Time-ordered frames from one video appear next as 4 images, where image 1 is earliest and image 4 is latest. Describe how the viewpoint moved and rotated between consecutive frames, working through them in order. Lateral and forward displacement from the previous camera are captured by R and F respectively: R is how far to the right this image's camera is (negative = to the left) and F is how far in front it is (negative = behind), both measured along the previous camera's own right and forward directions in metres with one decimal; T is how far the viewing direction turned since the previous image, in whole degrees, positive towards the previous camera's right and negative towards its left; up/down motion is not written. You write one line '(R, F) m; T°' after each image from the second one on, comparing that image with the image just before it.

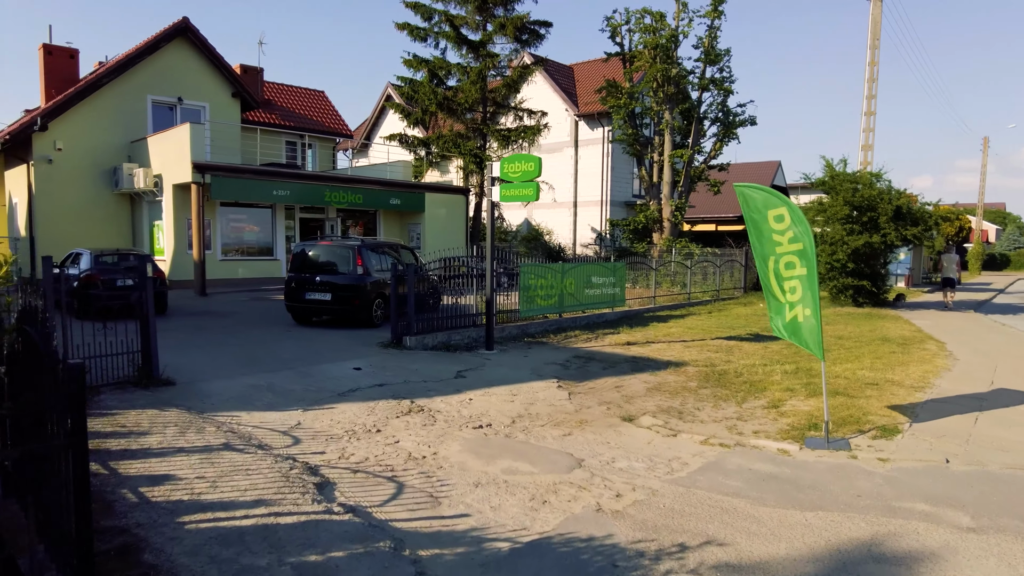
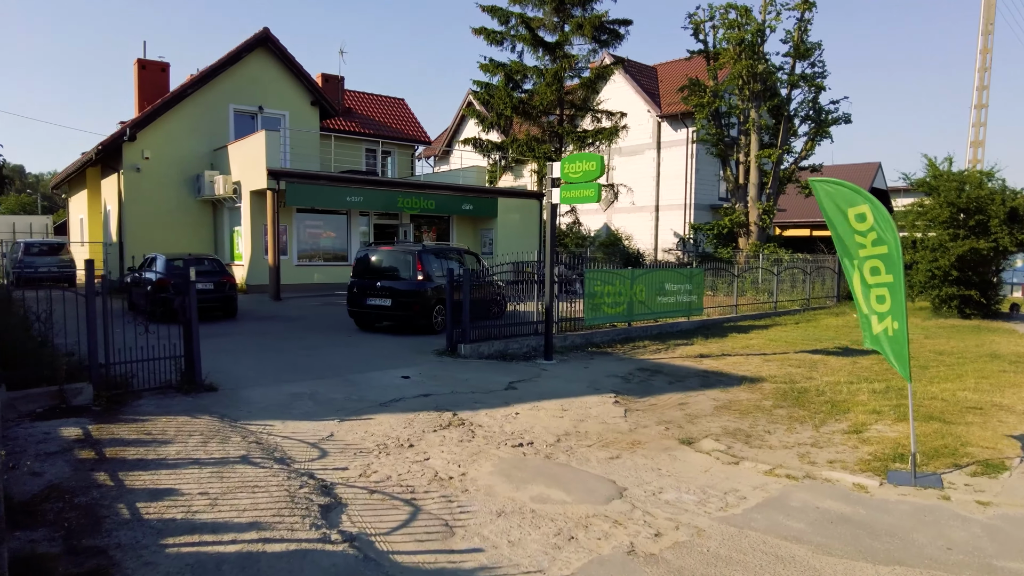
(+0.4, +0.6) m; -7°
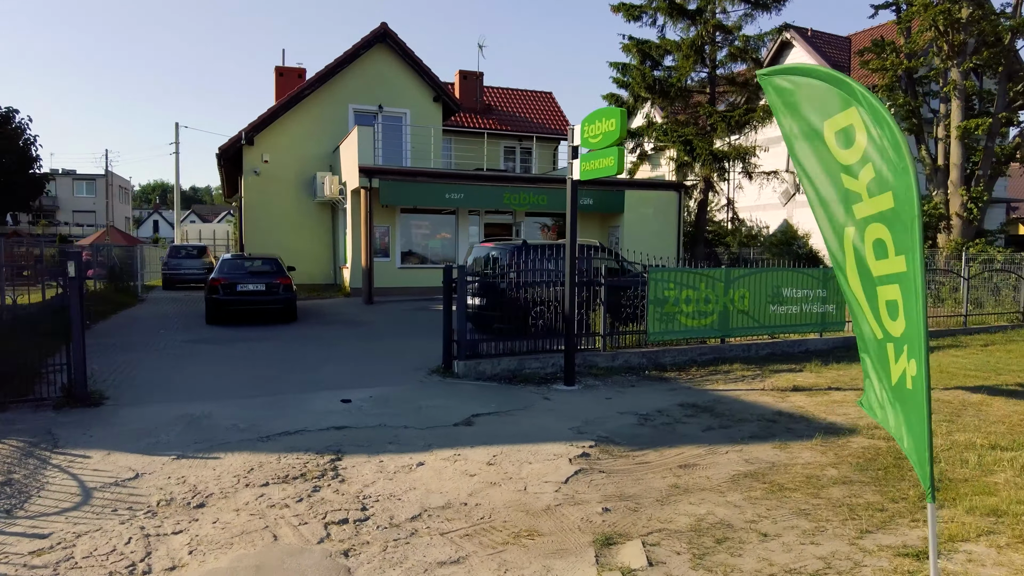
(+2.3, +2.8) m; -17°
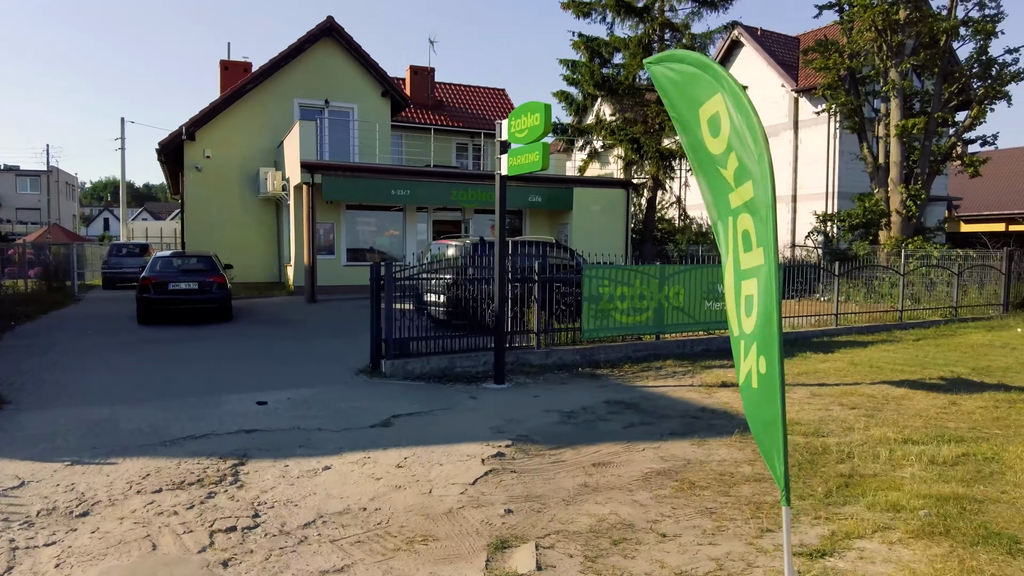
(+0.4, +0.1) m; +3°
